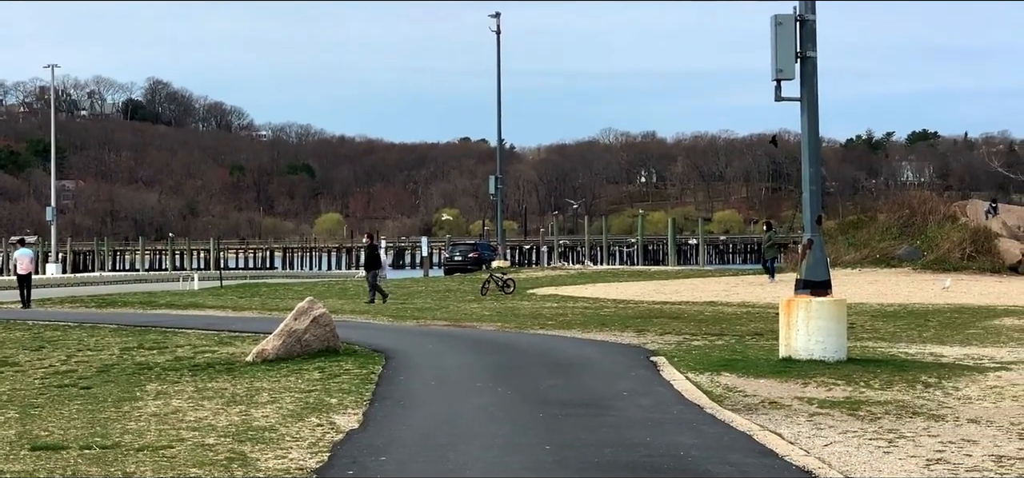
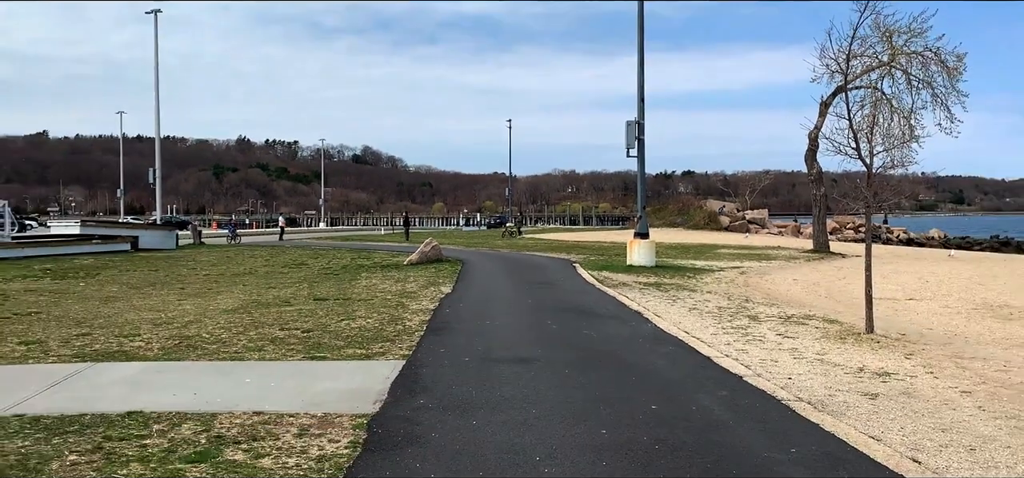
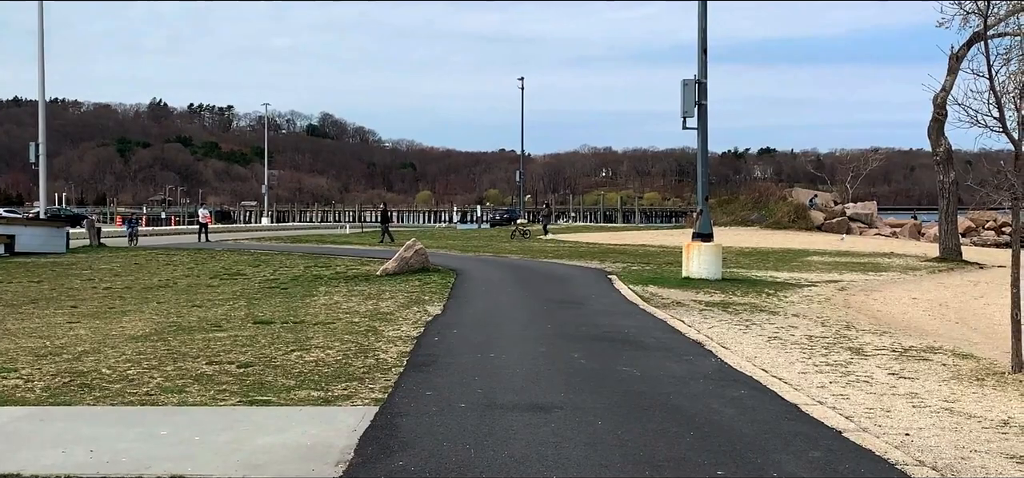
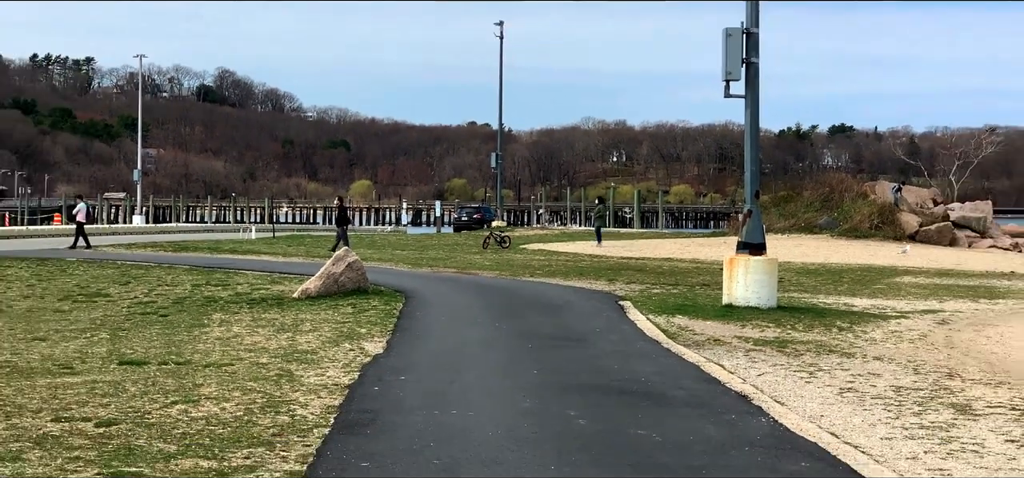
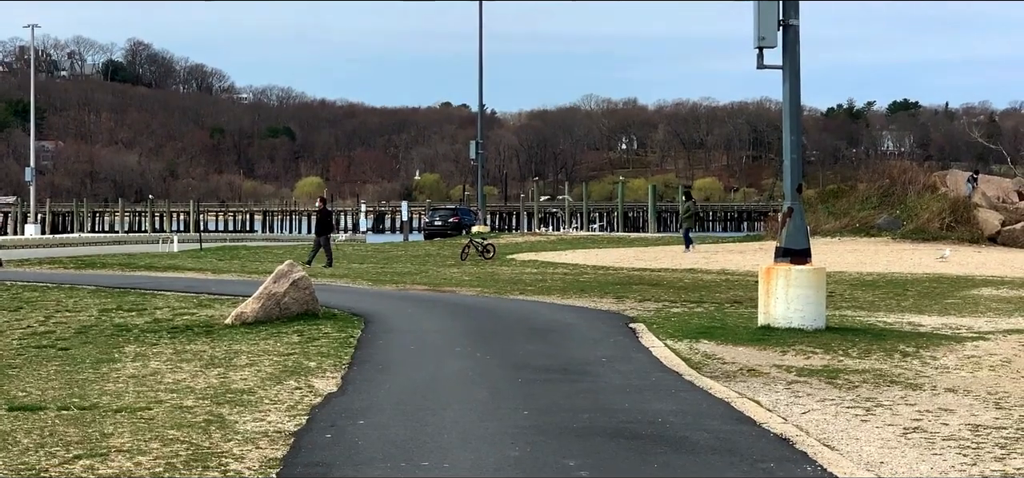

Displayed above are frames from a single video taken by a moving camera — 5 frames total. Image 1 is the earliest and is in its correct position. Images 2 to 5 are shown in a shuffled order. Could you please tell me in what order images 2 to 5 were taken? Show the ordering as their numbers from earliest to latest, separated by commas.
5, 4, 3, 2
